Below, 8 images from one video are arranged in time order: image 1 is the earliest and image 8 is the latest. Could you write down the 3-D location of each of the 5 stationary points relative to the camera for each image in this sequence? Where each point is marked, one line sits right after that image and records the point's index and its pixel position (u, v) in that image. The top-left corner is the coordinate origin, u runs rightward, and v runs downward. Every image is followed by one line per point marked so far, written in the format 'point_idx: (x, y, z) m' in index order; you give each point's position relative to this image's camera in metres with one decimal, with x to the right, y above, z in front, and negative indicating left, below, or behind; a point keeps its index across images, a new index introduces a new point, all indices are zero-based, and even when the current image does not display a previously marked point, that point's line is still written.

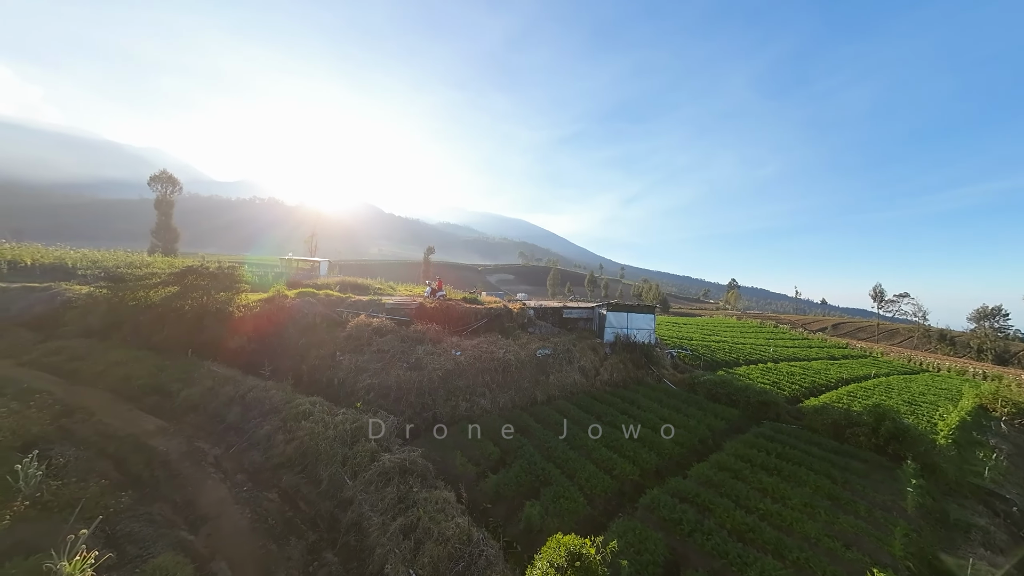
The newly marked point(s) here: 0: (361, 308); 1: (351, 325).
0: (-8.7, -1.2, +18.0) m
1: (-8.2, -1.8, +15.9) m
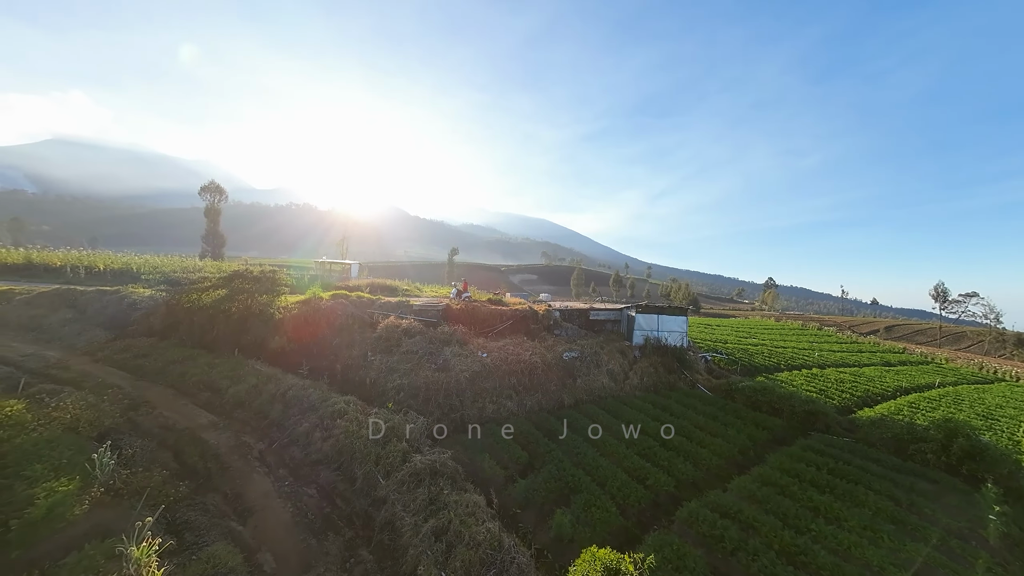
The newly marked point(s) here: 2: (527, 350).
0: (-7.2, -1.3, +18.5) m
1: (-6.8, -2.0, +16.4) m
2: (+0.8, -3.3, +16.9) m
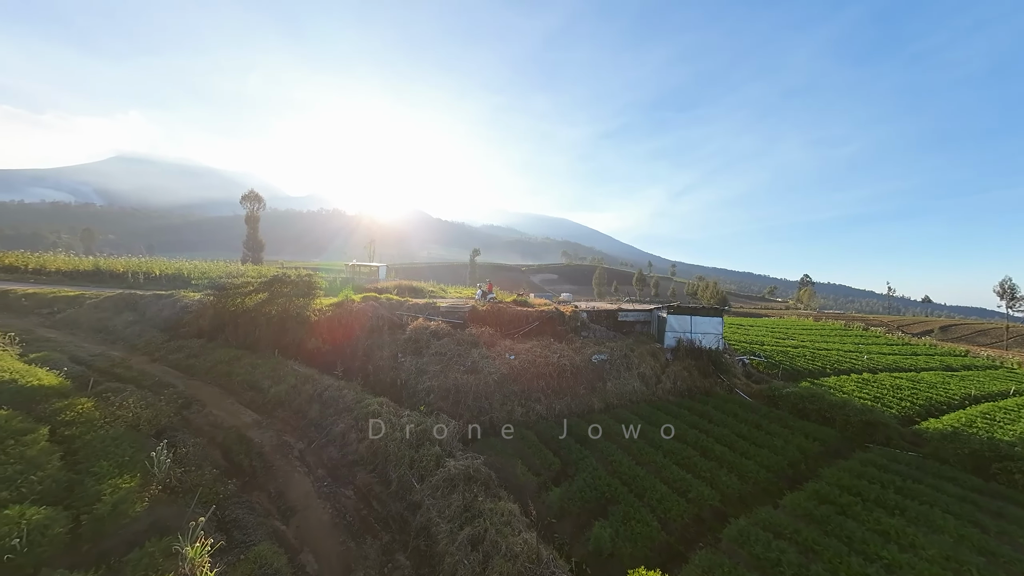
0: (-5.6, -1.5, +18.8) m
1: (-5.4, -2.1, +16.7) m
2: (+2.3, -3.4, +16.6) m
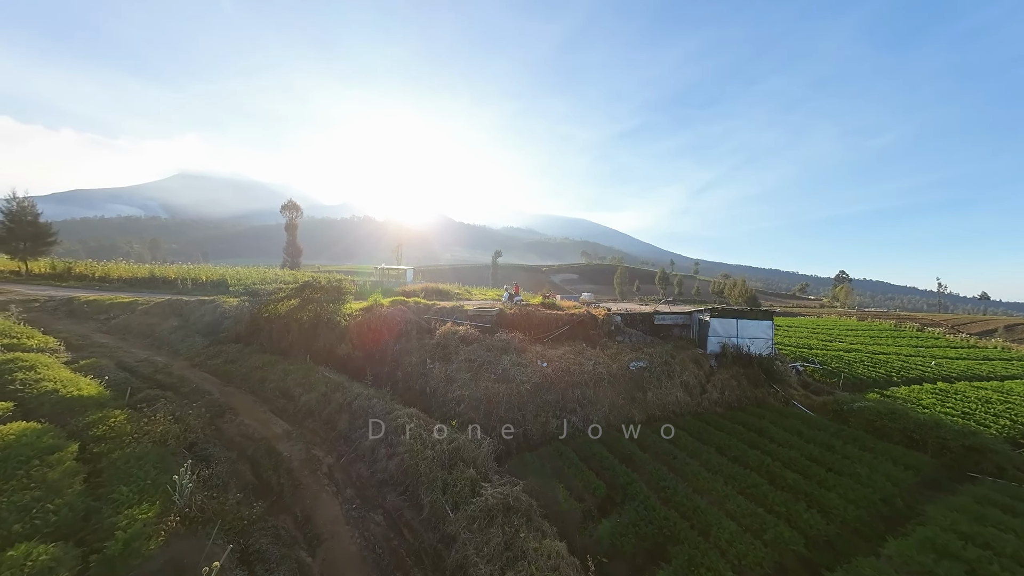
0: (-3.8, -1.7, +18.3) m
1: (-3.8, -2.3, +16.2) m
2: (+3.9, -3.5, +15.5) m
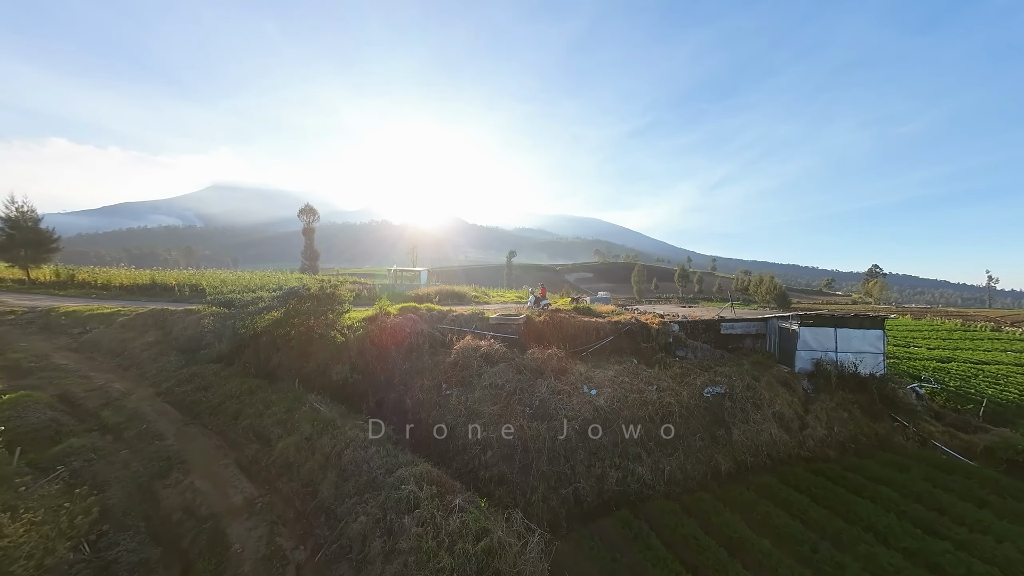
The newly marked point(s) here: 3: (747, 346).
0: (-2.2, -1.9, +15.2) m
1: (-2.3, -2.5, +13.1) m
2: (+5.3, -3.6, +12.1) m
3: (+11.9, -2.9, +15.6) m
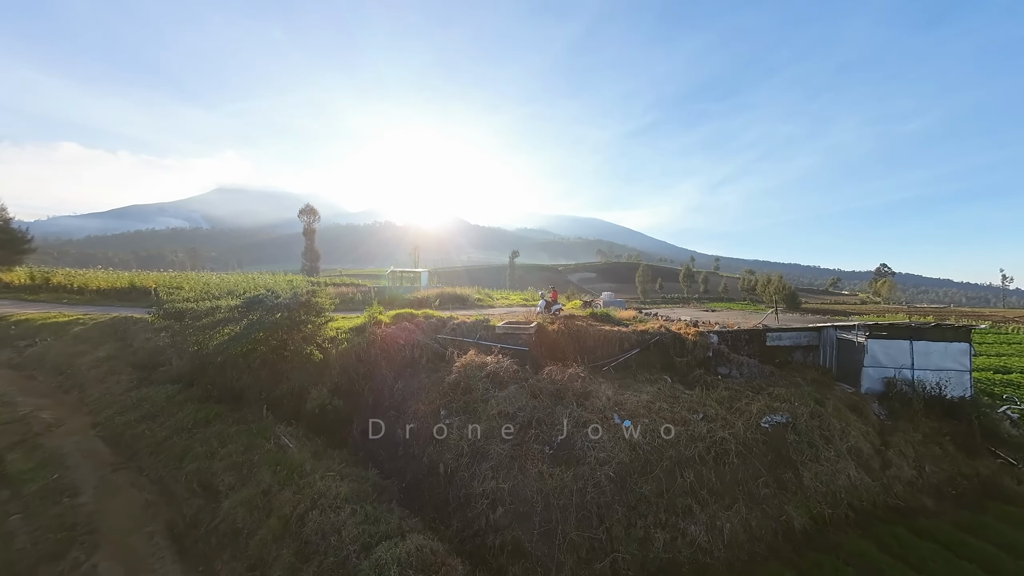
0: (-1.8, -2.1, +13.1) m
1: (-1.9, -2.8, +11.0) m
2: (+5.7, -3.8, +9.9) m
3: (+12.3, -3.1, +13.4) m
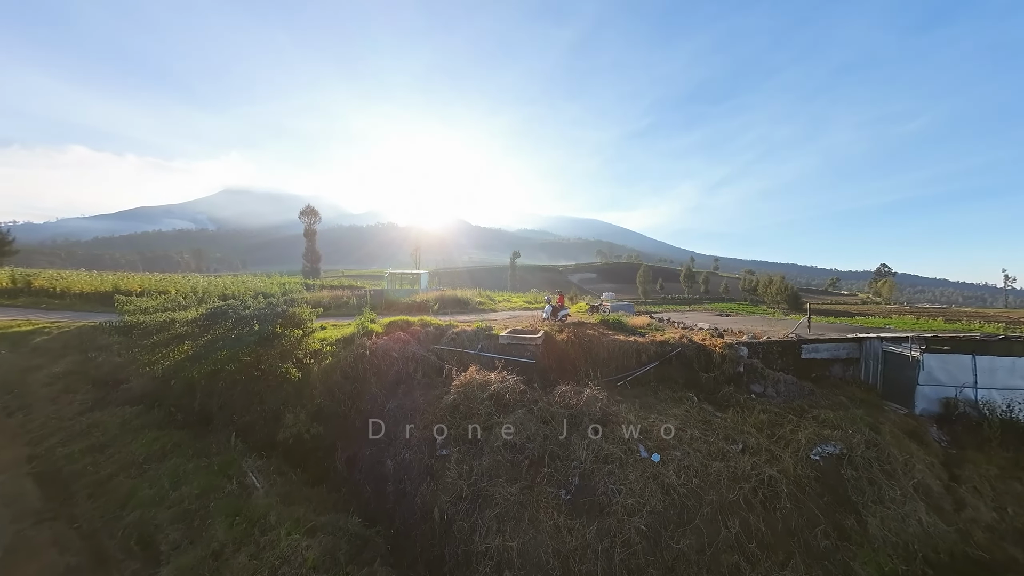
0: (-1.6, -2.4, +11.7) m
1: (-1.7, -3.0, +9.6) m
2: (+5.9, -4.0, +8.5) m
3: (+12.6, -3.3, +12.0) m
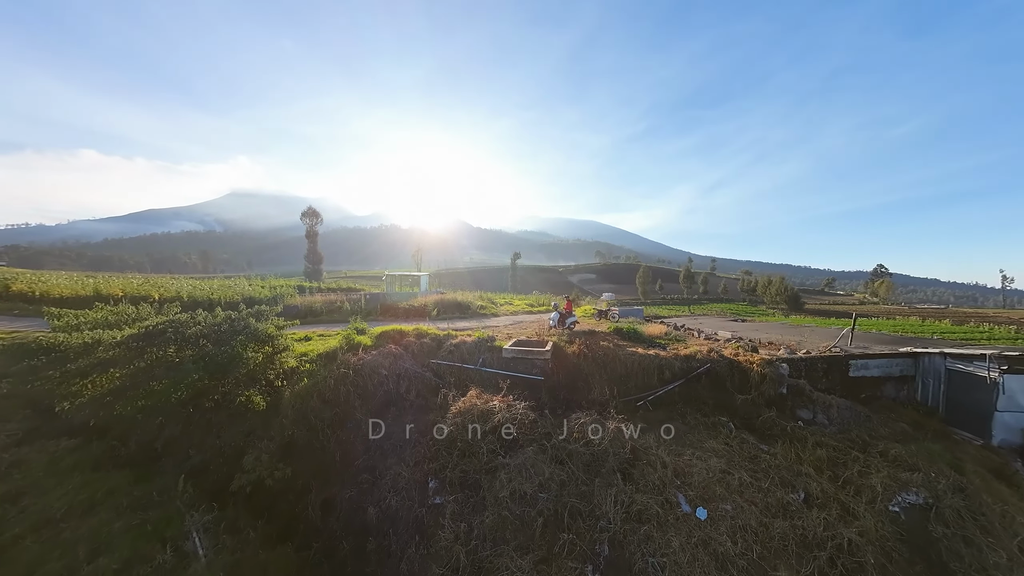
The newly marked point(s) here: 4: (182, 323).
0: (-1.4, -2.6, +10.2) m
1: (-1.5, -3.3, +8.1) m
2: (+6.1, -4.3, +6.9) m
3: (+12.8, -3.6, +10.4) m
4: (-8.2, -0.8, +8.6) m
